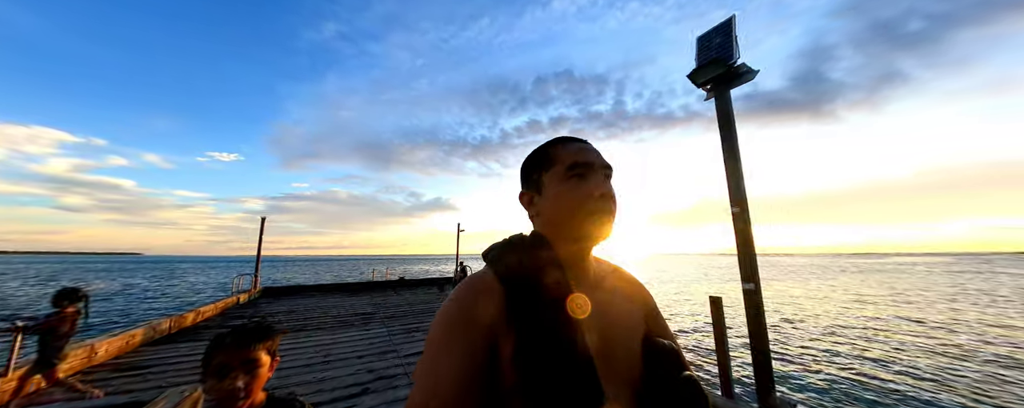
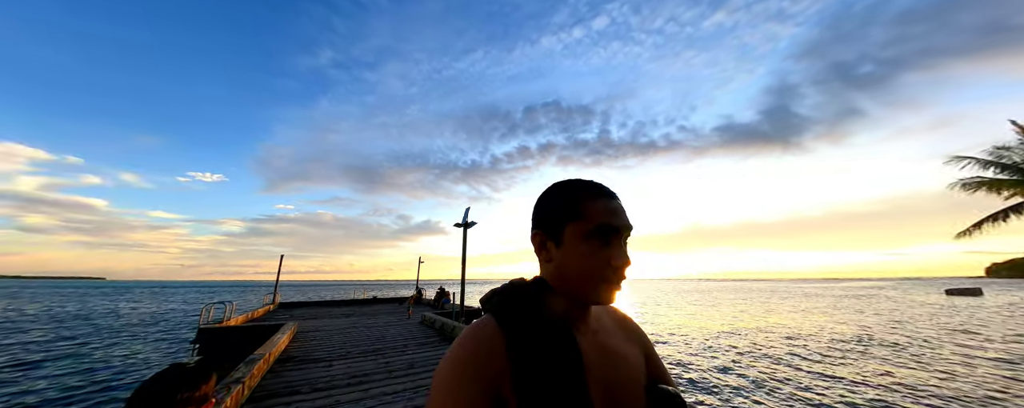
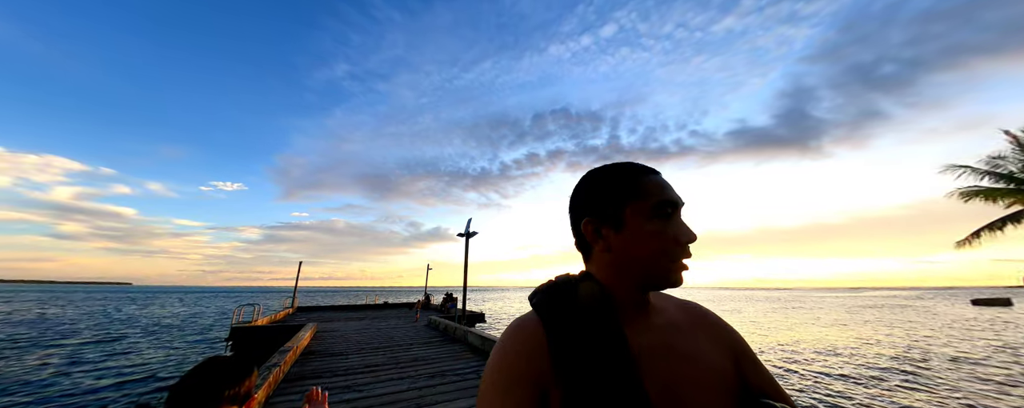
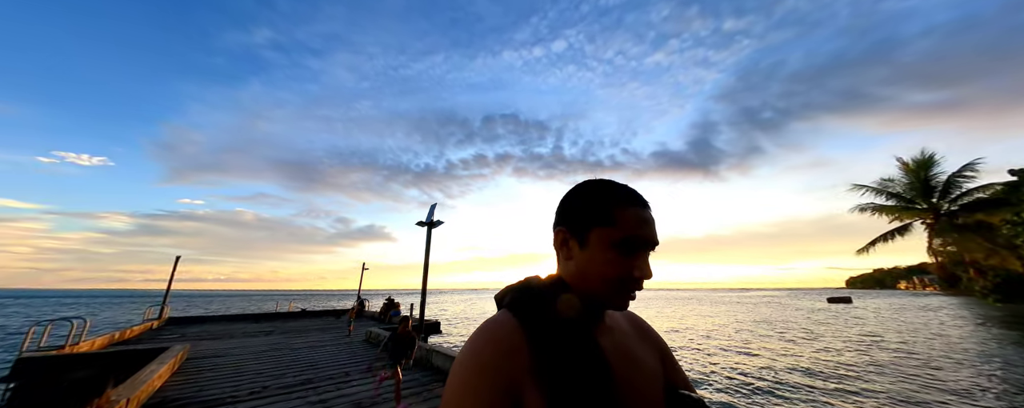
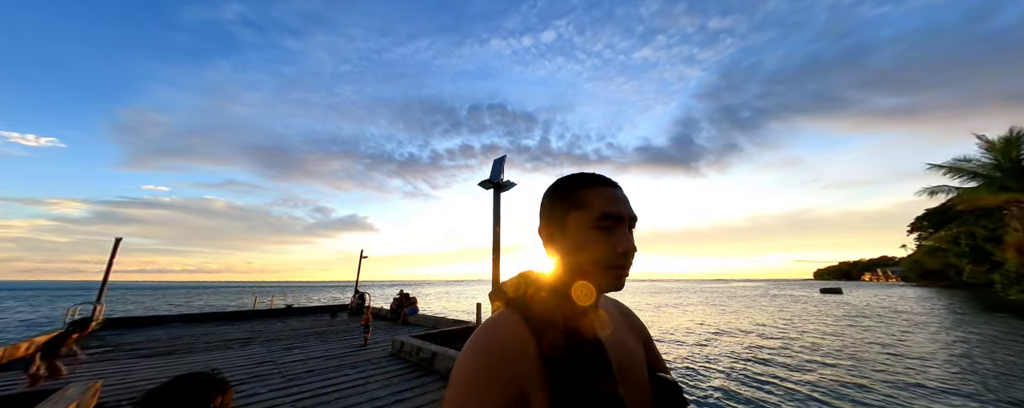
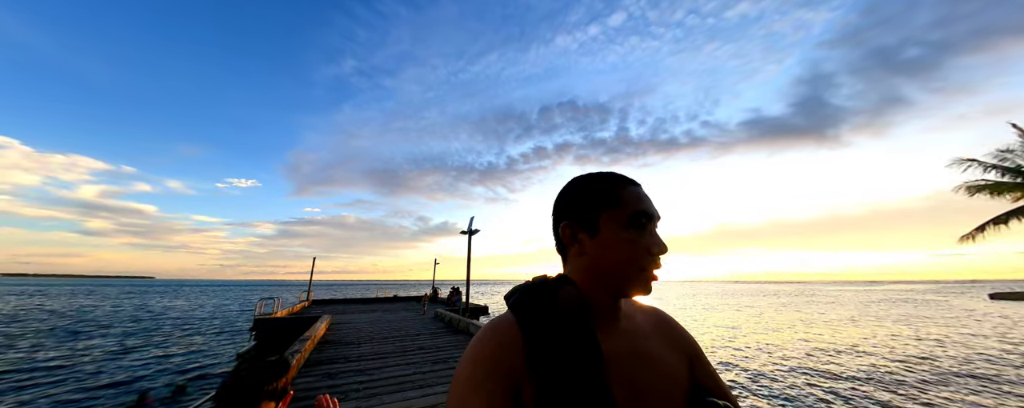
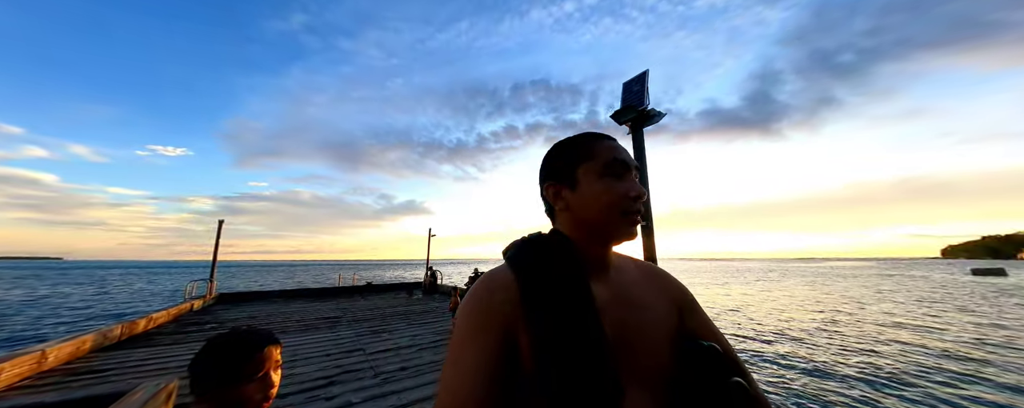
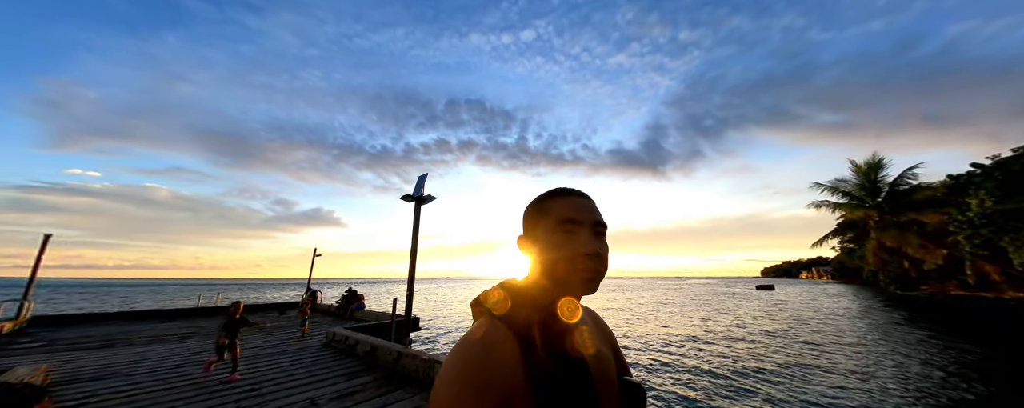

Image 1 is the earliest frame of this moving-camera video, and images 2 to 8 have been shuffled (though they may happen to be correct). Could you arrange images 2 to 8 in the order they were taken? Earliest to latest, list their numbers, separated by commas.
7, 5, 8, 4, 2, 3, 6
